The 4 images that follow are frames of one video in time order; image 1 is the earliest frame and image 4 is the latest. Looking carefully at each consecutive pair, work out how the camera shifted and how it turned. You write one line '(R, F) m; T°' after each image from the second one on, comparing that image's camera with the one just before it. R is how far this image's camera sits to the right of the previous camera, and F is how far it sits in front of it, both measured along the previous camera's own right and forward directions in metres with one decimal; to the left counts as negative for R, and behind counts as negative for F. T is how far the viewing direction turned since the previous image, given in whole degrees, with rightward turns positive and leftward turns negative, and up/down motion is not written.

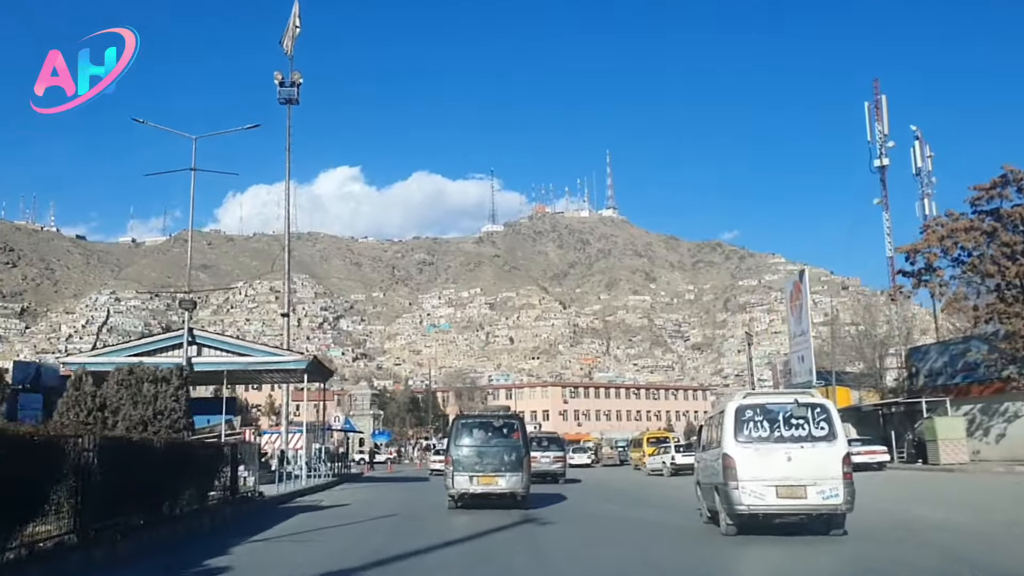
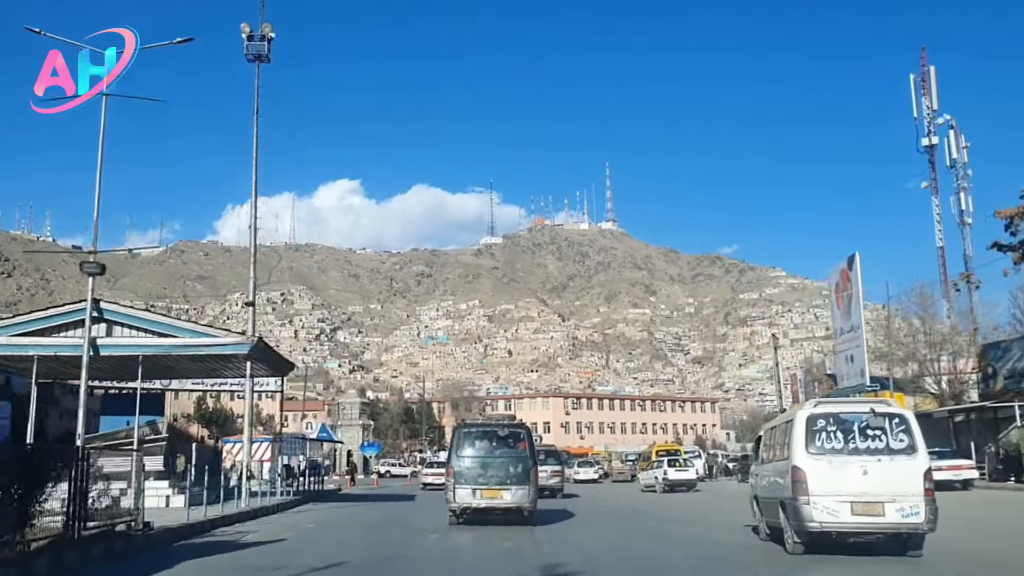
(0.0, +1.0) m; 0°
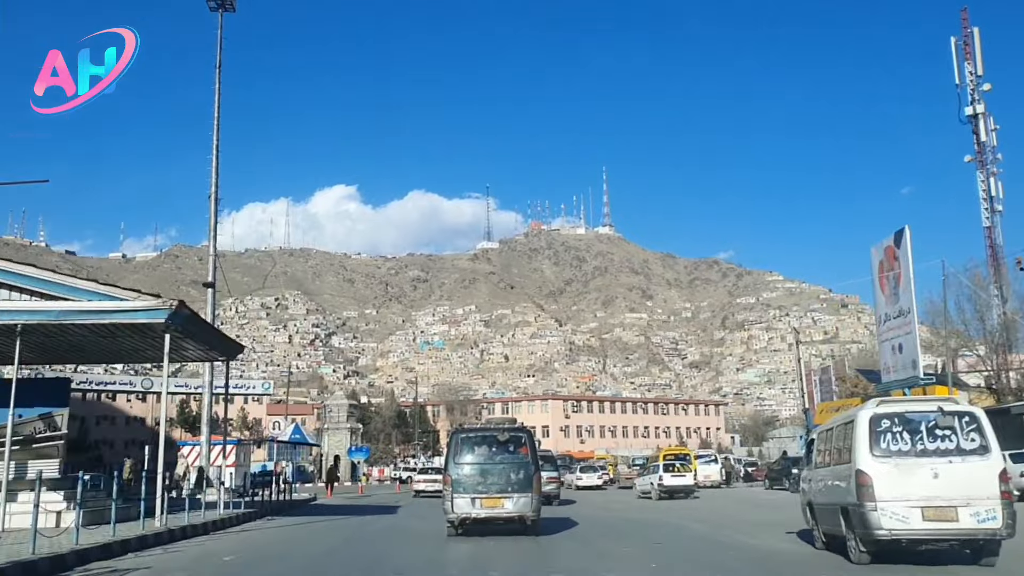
(0.0, +0.8) m; 0°
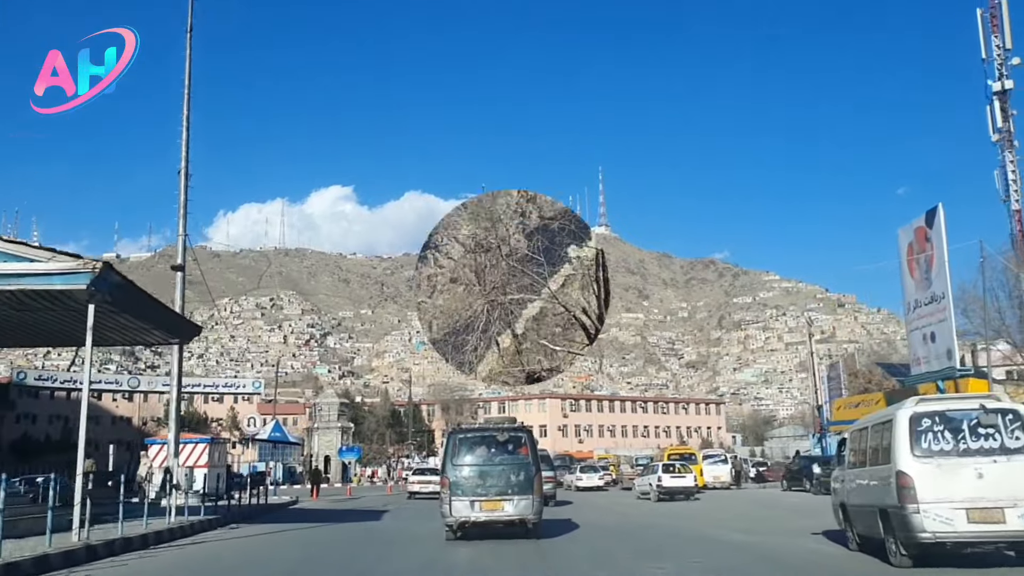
(0.0, +0.4) m; 0°
